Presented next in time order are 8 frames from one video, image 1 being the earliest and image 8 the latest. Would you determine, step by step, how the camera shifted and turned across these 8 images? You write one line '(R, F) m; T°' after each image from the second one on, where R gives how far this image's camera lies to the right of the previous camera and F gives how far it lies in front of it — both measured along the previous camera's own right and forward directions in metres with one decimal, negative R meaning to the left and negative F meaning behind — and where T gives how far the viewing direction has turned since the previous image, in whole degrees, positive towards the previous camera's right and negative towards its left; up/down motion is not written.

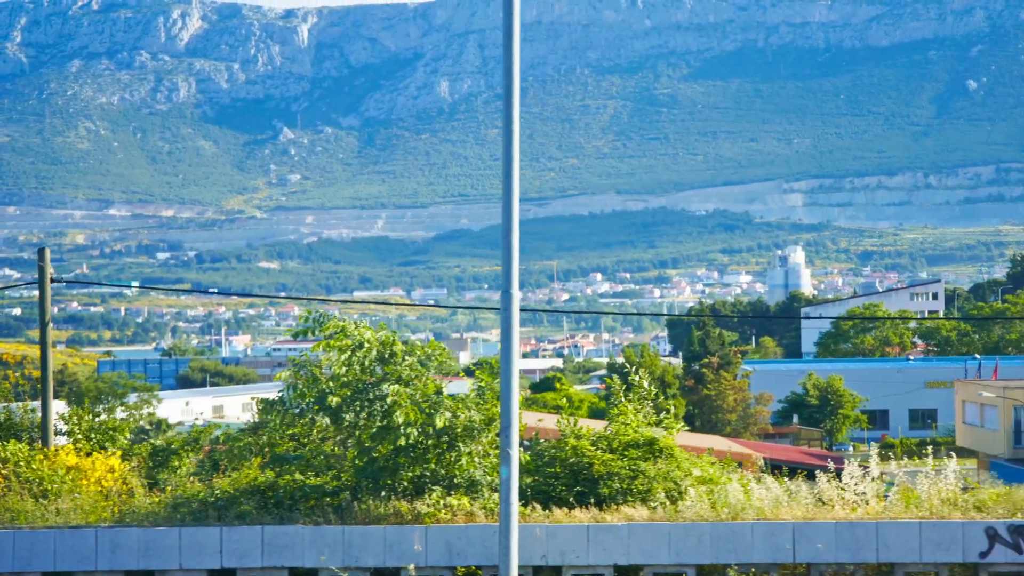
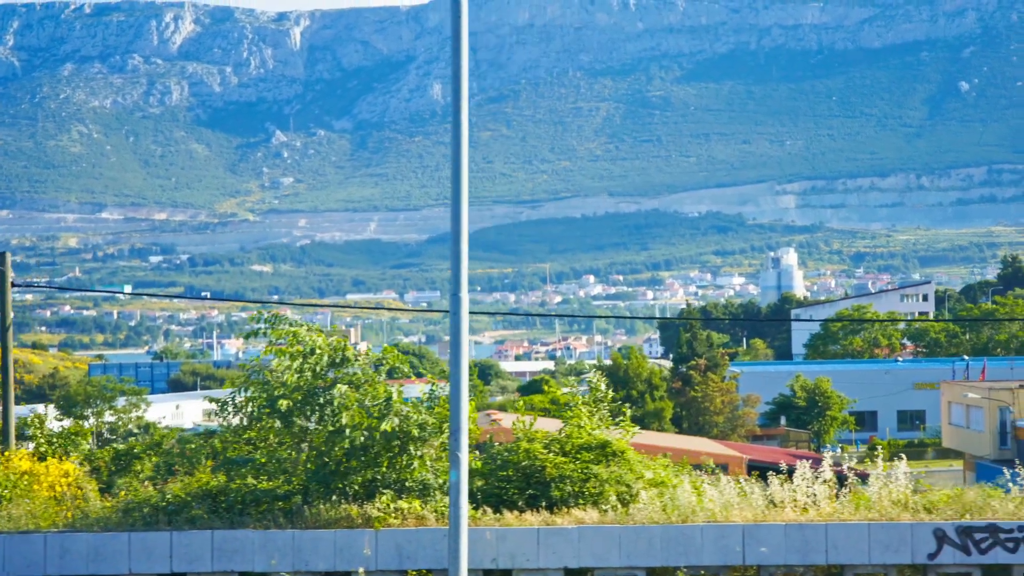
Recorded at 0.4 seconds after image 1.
(-1.9, -2.2) m; 0°
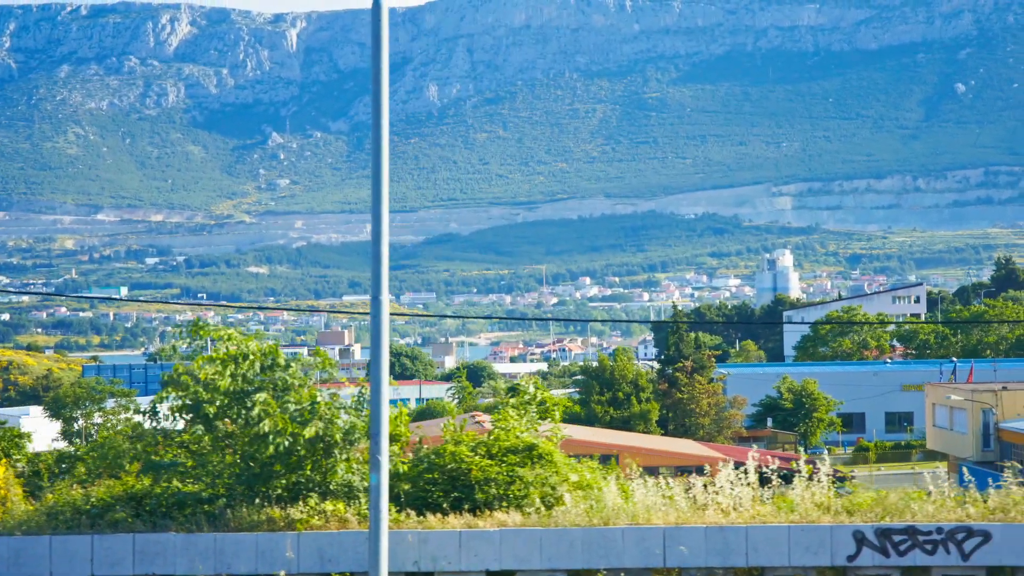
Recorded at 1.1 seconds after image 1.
(+0.4, 0.0) m; 0°
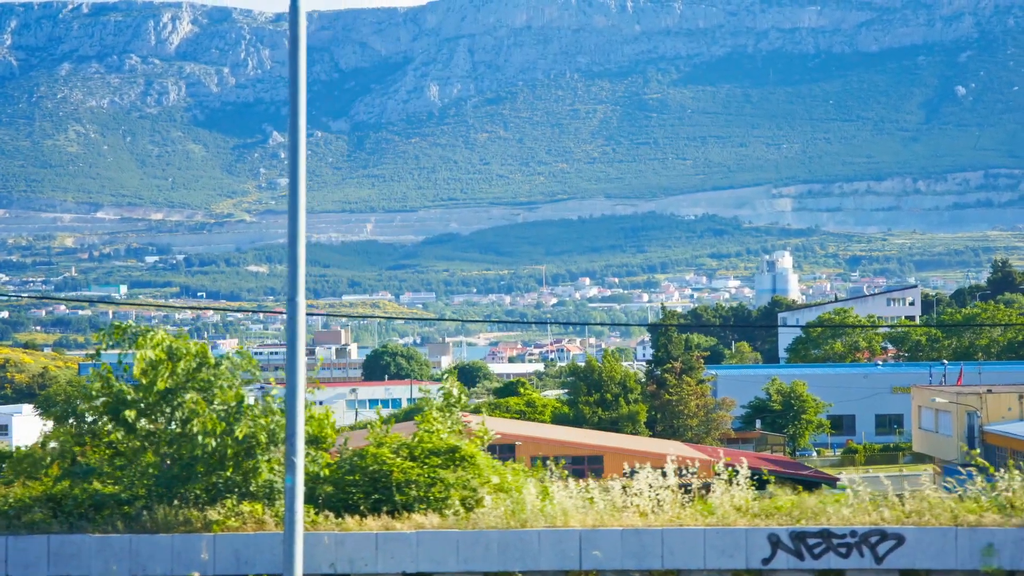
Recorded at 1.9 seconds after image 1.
(+0.5, 0.0) m; 0°
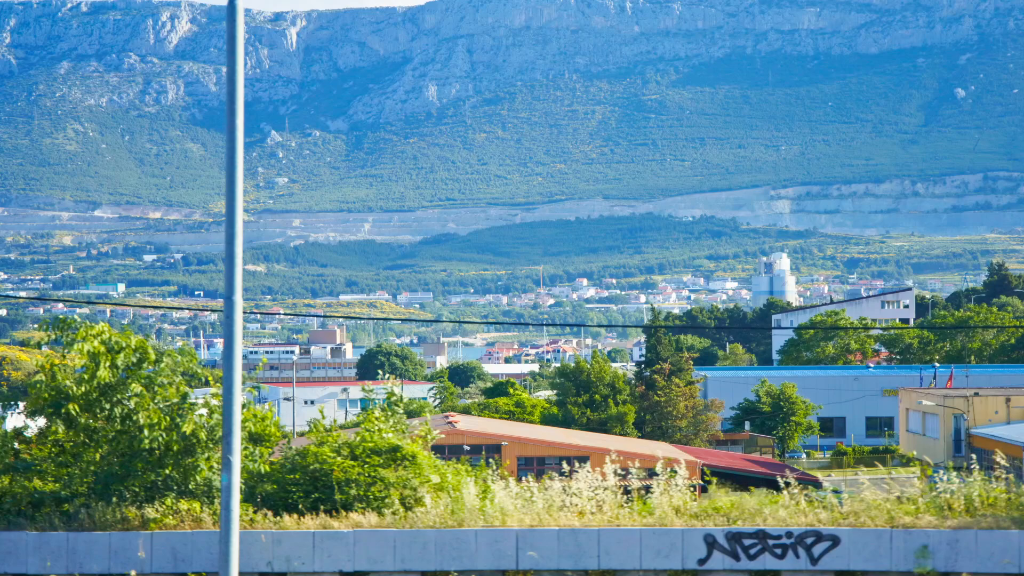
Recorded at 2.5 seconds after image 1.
(+0.4, 0.0) m; 0°
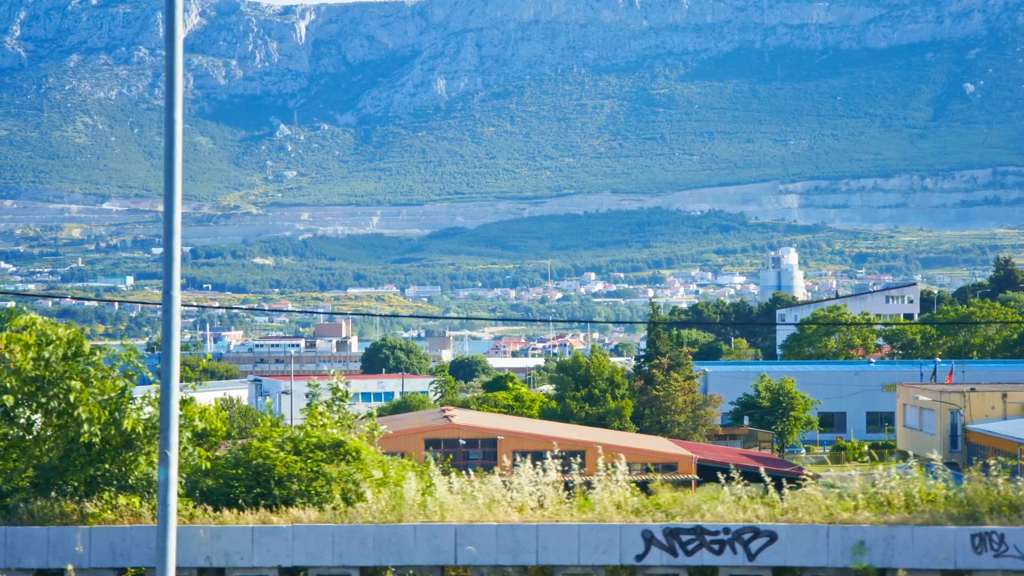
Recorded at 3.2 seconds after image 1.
(+0.4, 0.0) m; 0°
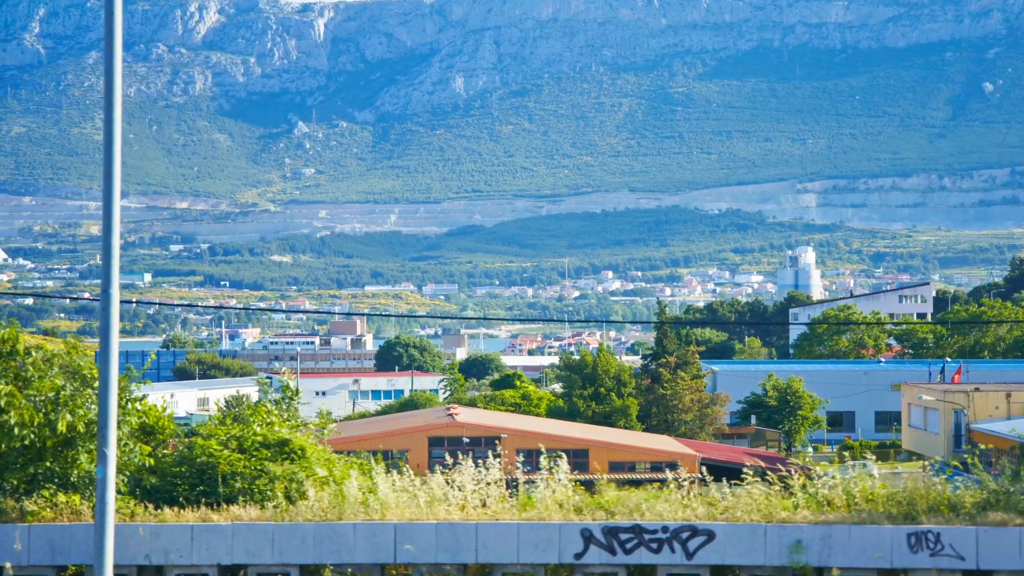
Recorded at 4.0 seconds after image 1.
(+0.5, 0.0) m; -1°
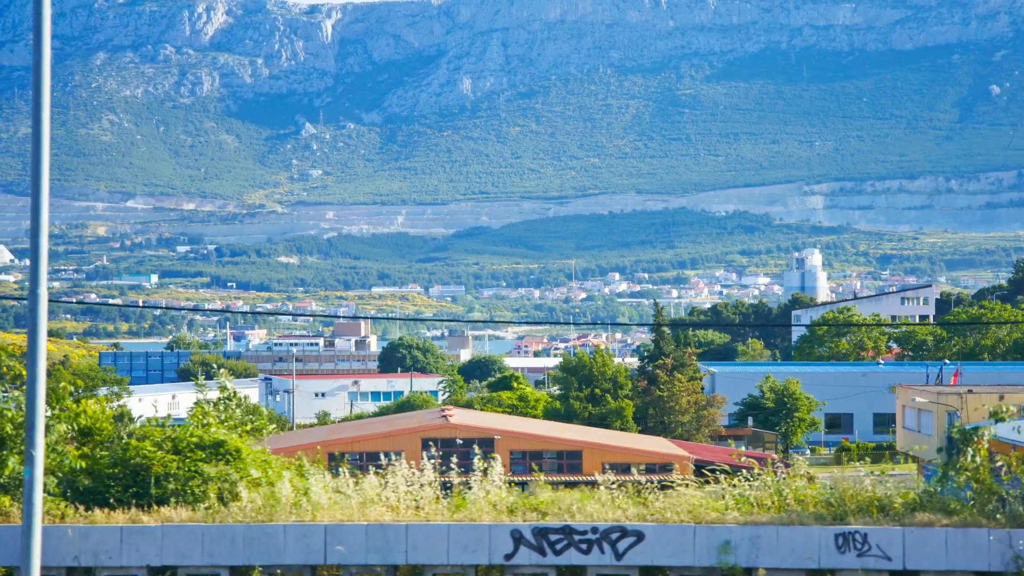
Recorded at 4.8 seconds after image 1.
(+0.5, 0.0) m; 0°
